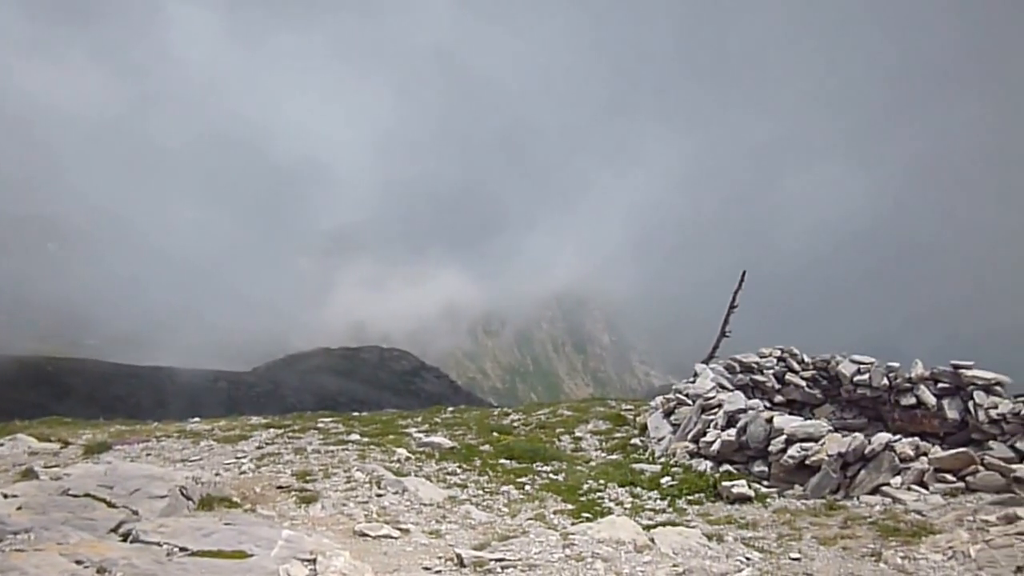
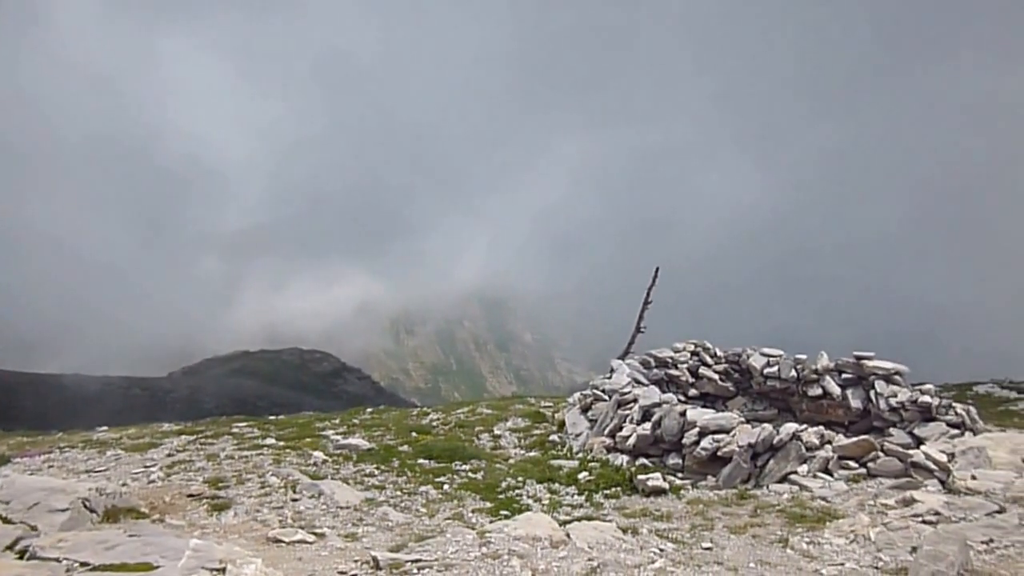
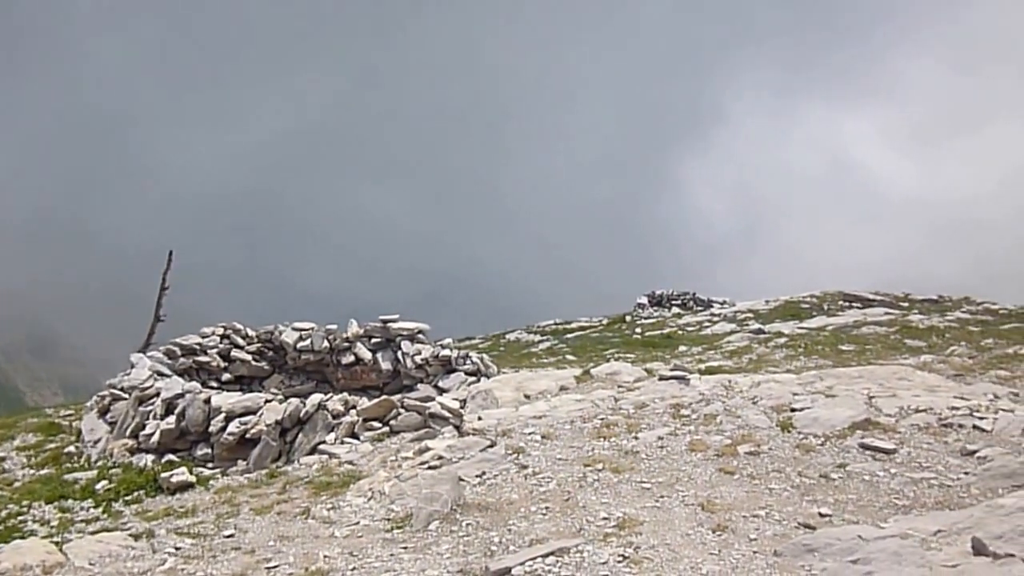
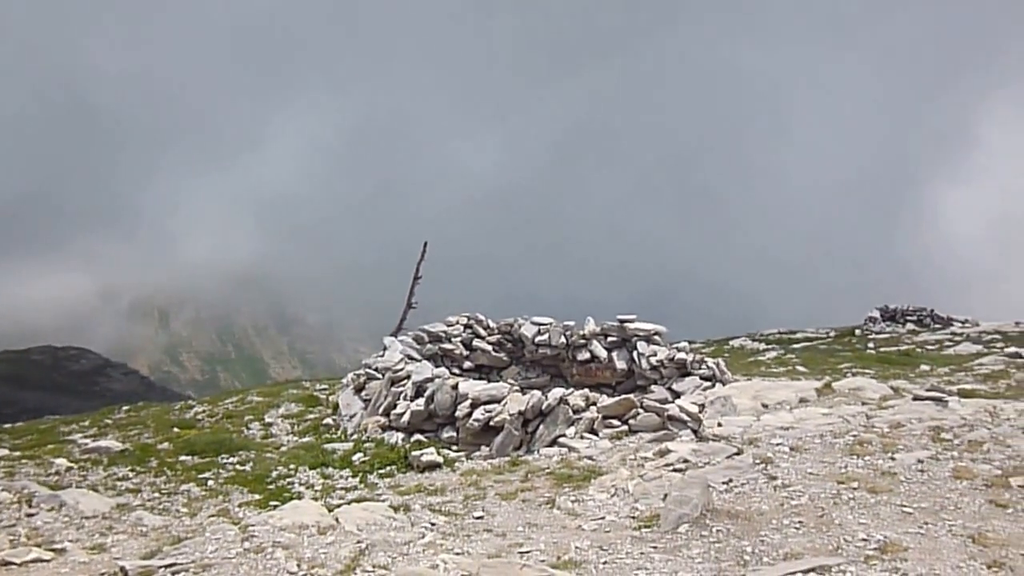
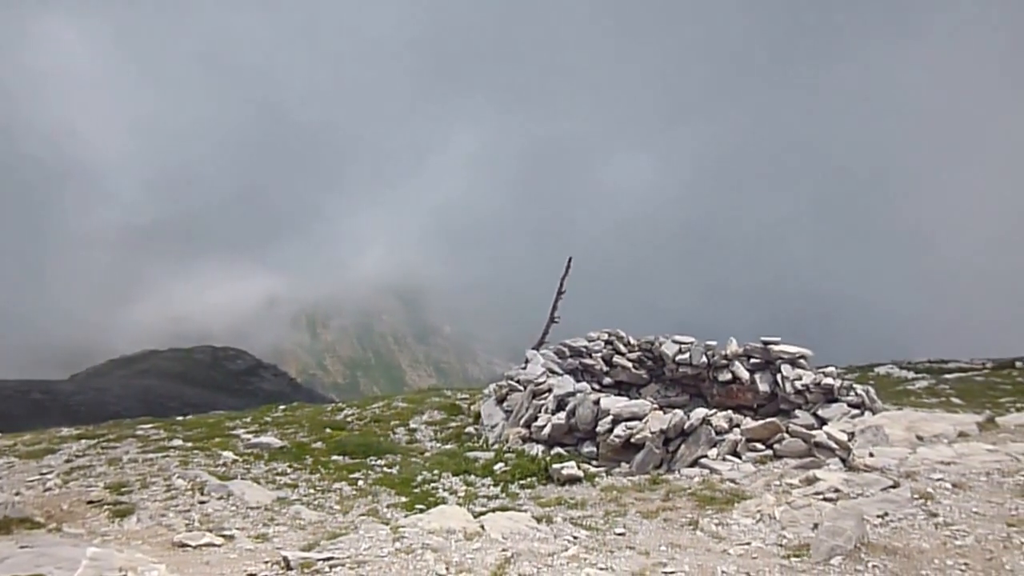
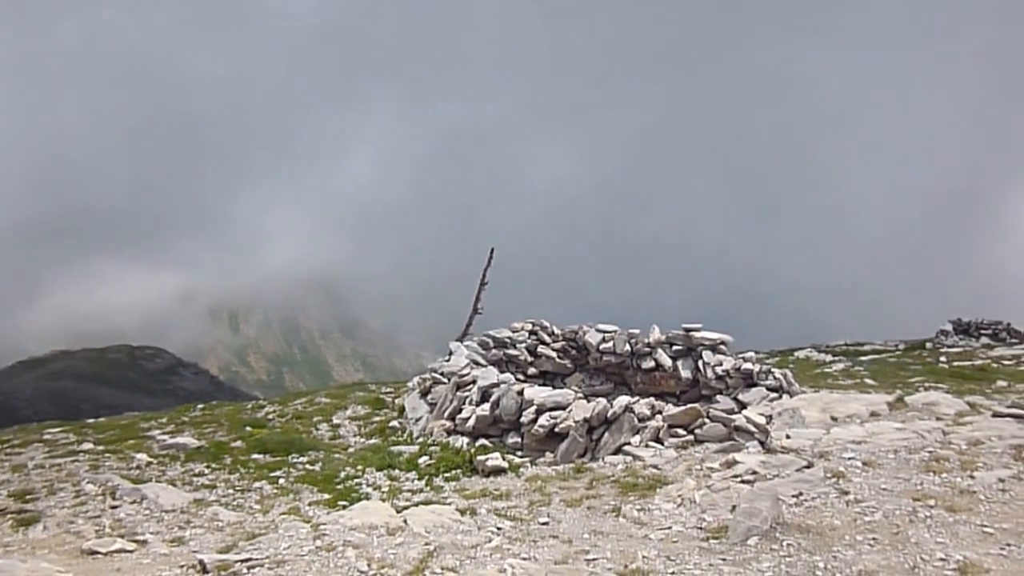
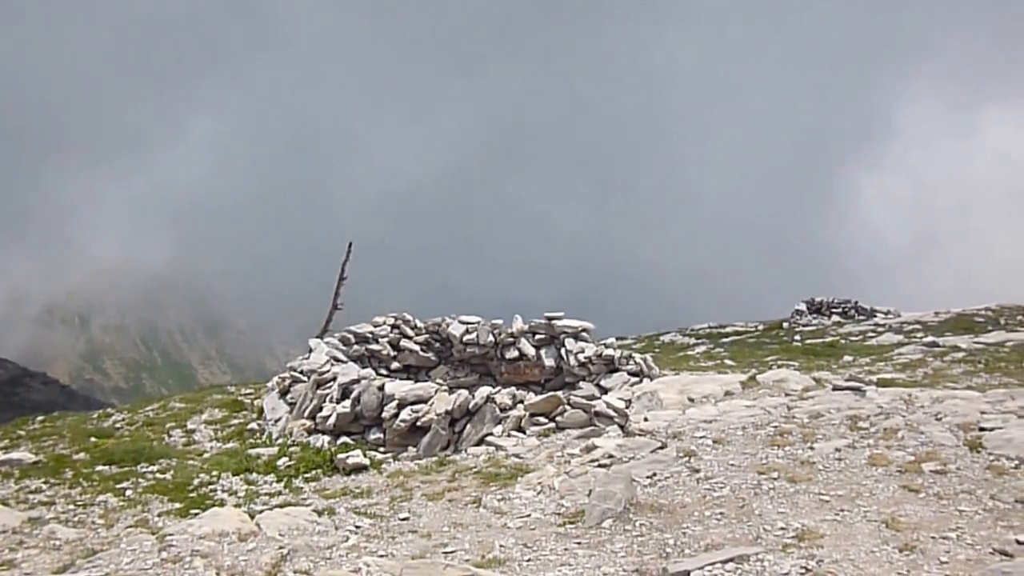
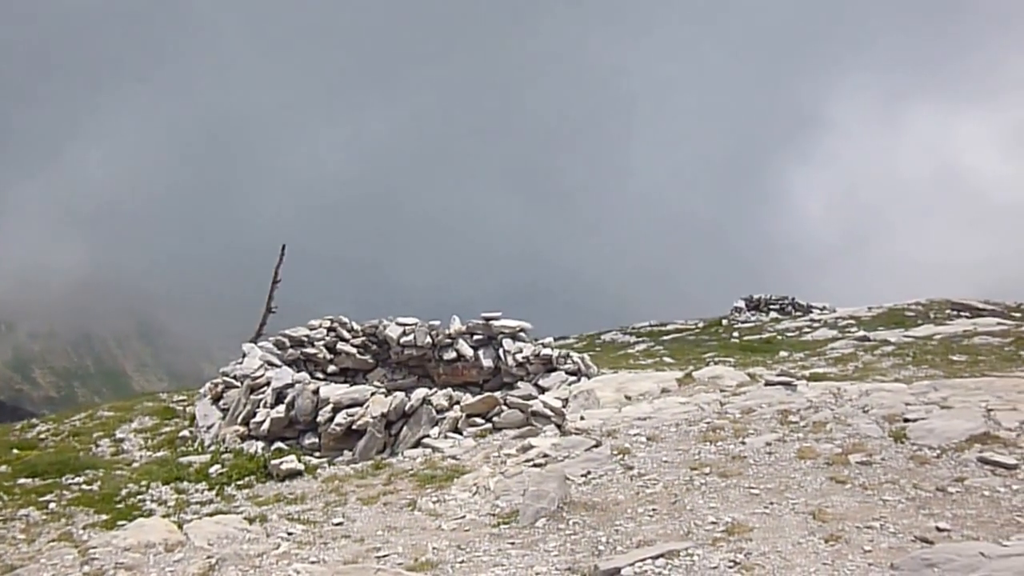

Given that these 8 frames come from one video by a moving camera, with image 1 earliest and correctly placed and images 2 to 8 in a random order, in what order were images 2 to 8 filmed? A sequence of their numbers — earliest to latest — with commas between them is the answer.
2, 5, 6, 4, 7, 8, 3
